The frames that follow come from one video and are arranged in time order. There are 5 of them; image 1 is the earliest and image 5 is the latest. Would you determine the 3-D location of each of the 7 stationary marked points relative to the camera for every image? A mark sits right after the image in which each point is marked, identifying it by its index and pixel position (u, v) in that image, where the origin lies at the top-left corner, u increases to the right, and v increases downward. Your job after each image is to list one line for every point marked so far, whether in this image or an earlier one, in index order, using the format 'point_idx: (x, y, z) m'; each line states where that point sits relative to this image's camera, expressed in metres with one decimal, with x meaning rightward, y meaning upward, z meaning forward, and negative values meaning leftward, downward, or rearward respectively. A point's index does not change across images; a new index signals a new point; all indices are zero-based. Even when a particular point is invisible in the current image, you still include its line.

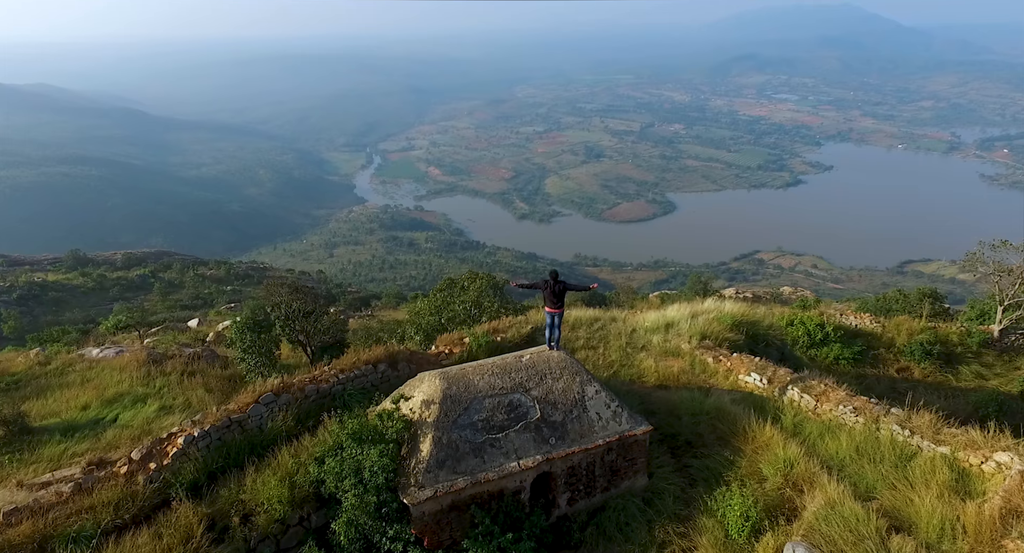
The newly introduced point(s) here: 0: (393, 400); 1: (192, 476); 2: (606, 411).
0: (-1.1, -1.2, +6.7) m
1: (-2.9, -1.8, +6.5) m
2: (+0.9, -1.3, +6.7) m
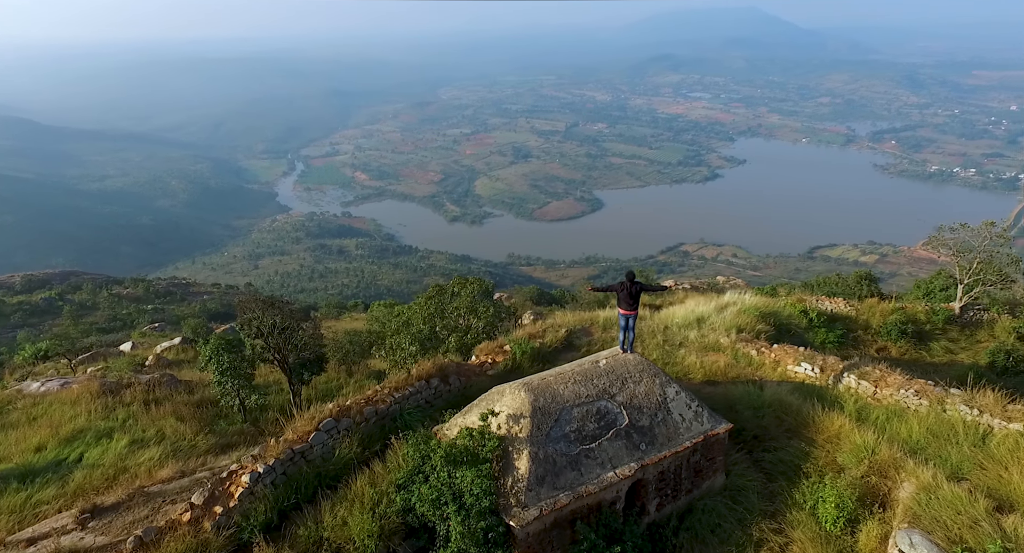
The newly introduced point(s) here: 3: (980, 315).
0: (-0.3, -1.2, +6.4) m
1: (-2.0, -2.0, +5.9) m
2: (+1.6, -1.2, +6.7) m
3: (+8.3, -0.7, +12.8) m
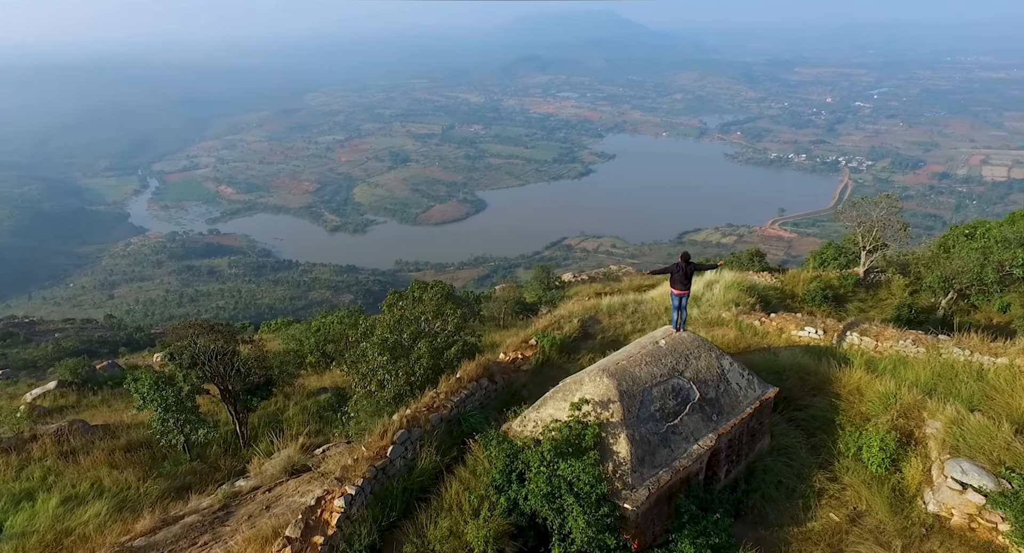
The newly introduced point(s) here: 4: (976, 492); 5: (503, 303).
0: (+0.4, -1.2, +6.3) m
1: (-1.1, -2.0, +5.5) m
2: (+2.2, -1.0, +7.0) m
3: (+7.4, 0.0, +14.4) m
4: (+4.0, -1.9, +6.3) m
5: (-0.1, -0.6, +17.0) m
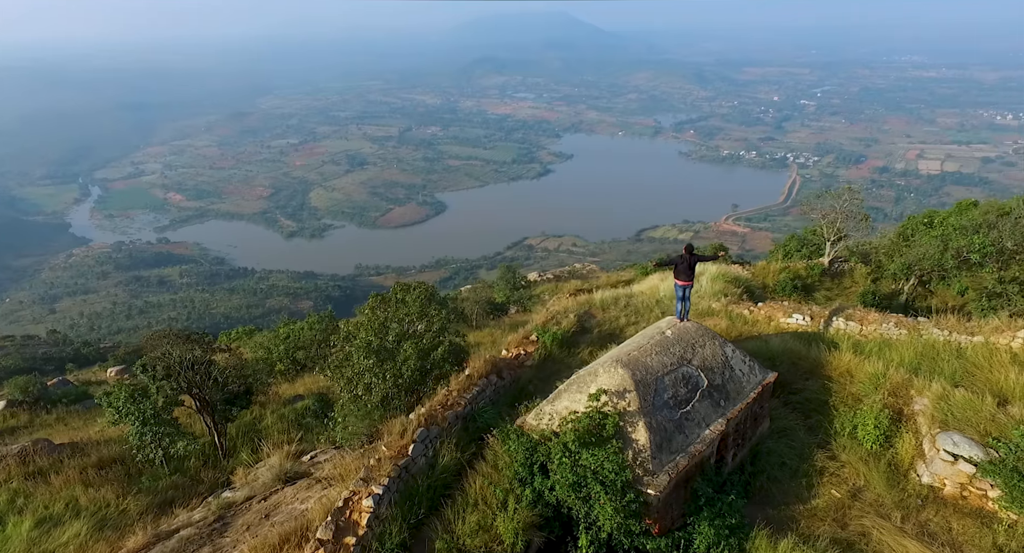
0: (+0.6, -1.1, +6.4) m
1: (-0.9, -2.0, +5.5) m
2: (+2.3, -0.9, +7.3) m
3: (+6.9, +0.2, +15.0) m
4: (+4.2, -1.7, +6.6) m
5: (-0.7, -0.6, +17.0) m
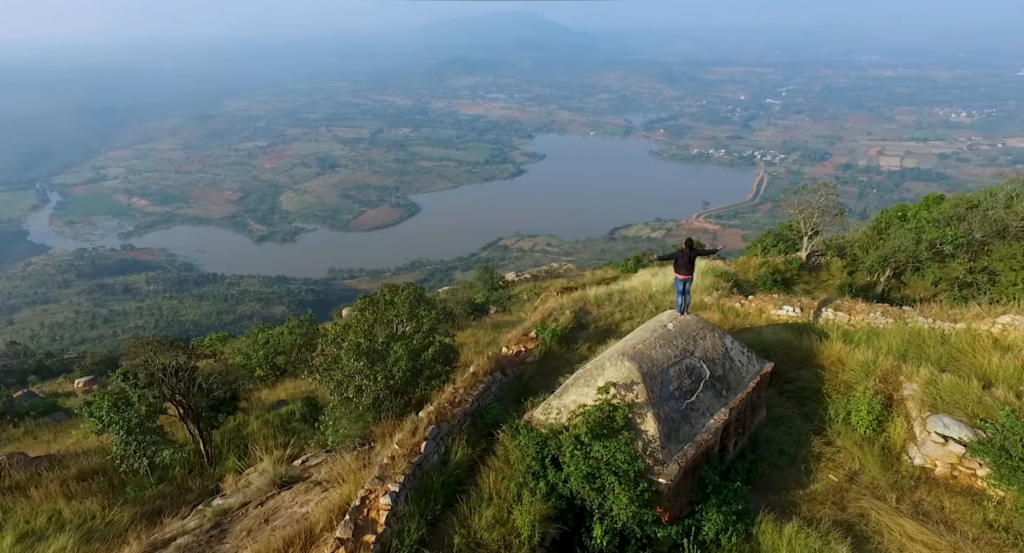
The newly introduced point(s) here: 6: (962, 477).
0: (+0.6, -1.1, +6.5) m
1: (-0.7, -2.0, +5.5) m
2: (+2.4, -0.8, +7.4) m
3: (+6.6, +0.3, +15.3) m
4: (+4.3, -1.6, +6.9) m
5: (-1.1, -0.6, +17.0) m
6: (+4.3, -1.9, +6.8) m
